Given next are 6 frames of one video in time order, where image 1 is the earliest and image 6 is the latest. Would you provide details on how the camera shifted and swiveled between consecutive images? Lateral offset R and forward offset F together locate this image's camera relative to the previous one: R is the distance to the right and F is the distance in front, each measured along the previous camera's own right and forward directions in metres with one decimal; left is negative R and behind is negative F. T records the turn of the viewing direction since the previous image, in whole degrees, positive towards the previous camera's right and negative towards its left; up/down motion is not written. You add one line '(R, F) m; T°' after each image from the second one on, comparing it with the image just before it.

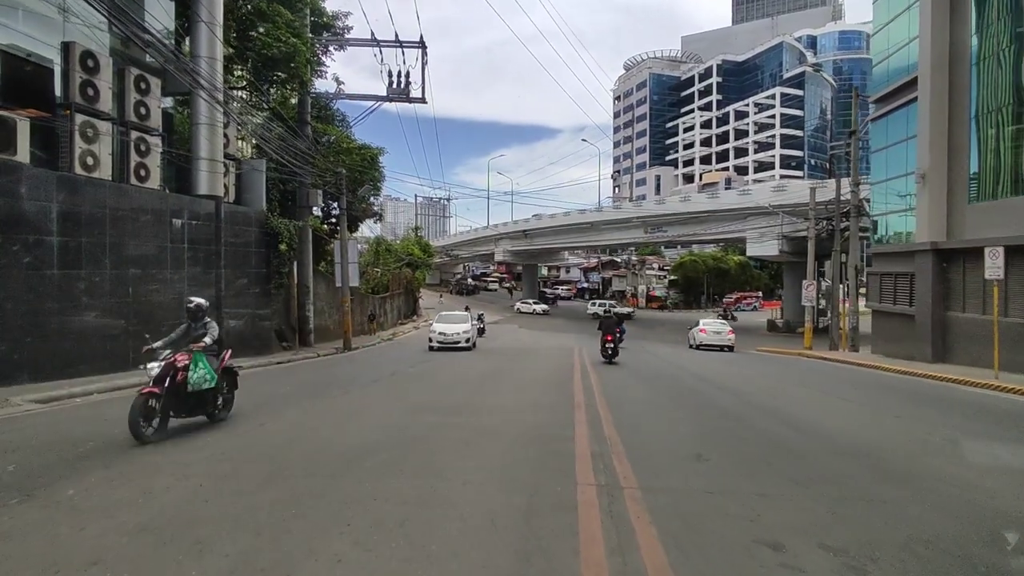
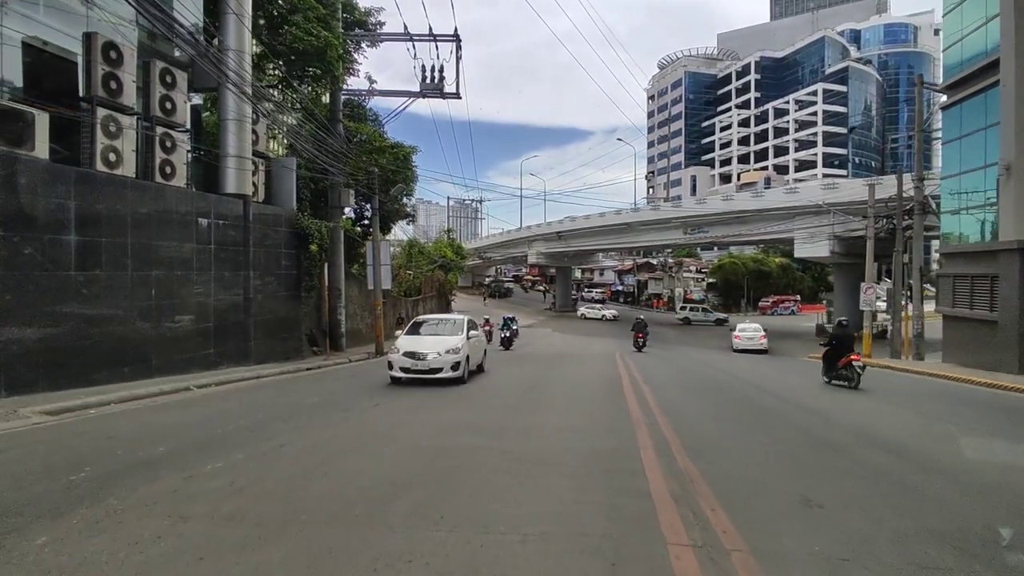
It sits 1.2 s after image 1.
(-0.2, +1.0) m; -3°
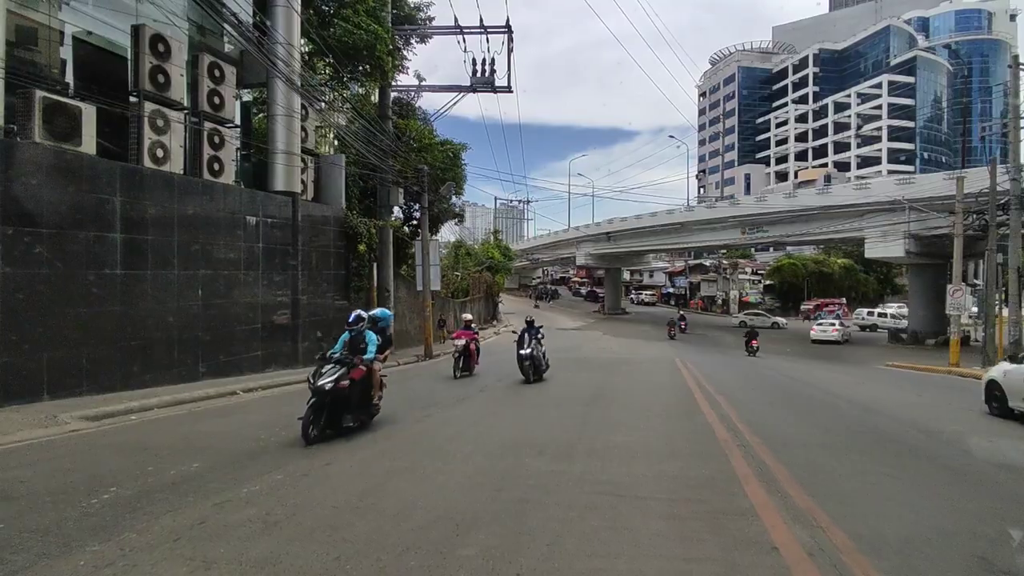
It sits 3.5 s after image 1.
(-0.3, +0.9) m; -4°
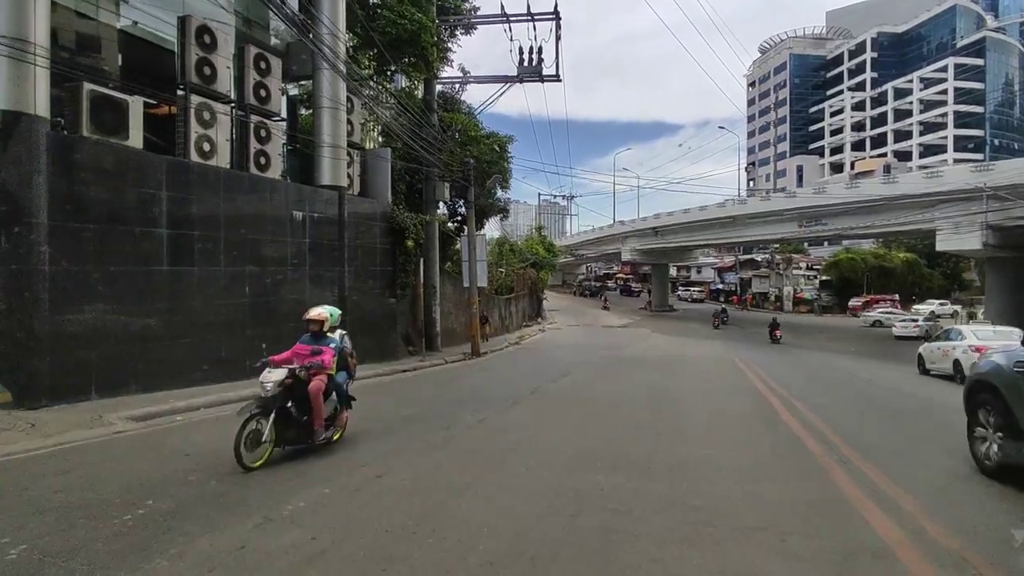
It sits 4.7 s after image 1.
(-0.2, +0.7) m; -3°
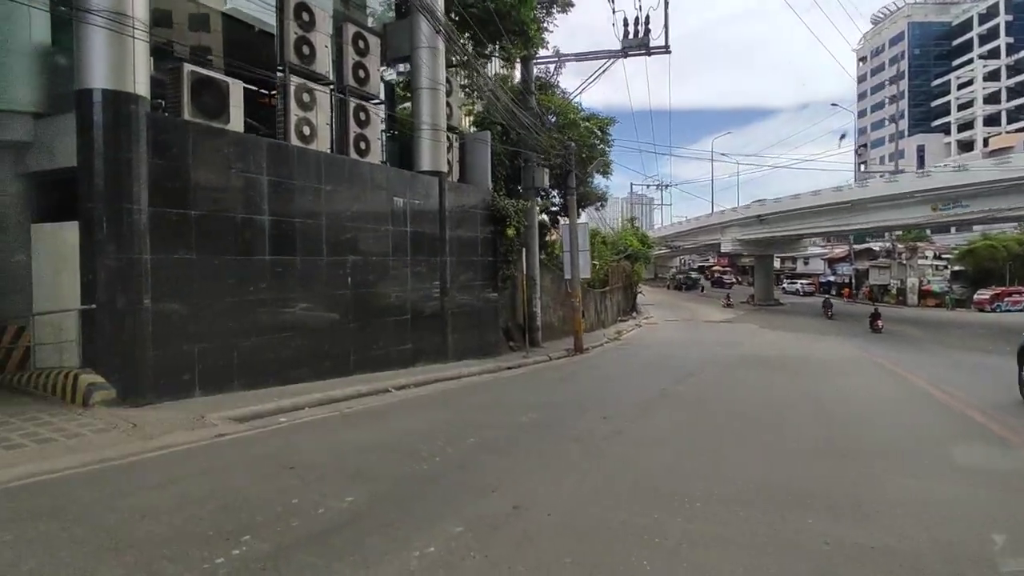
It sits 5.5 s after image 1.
(-0.6, +1.2) m; -7°
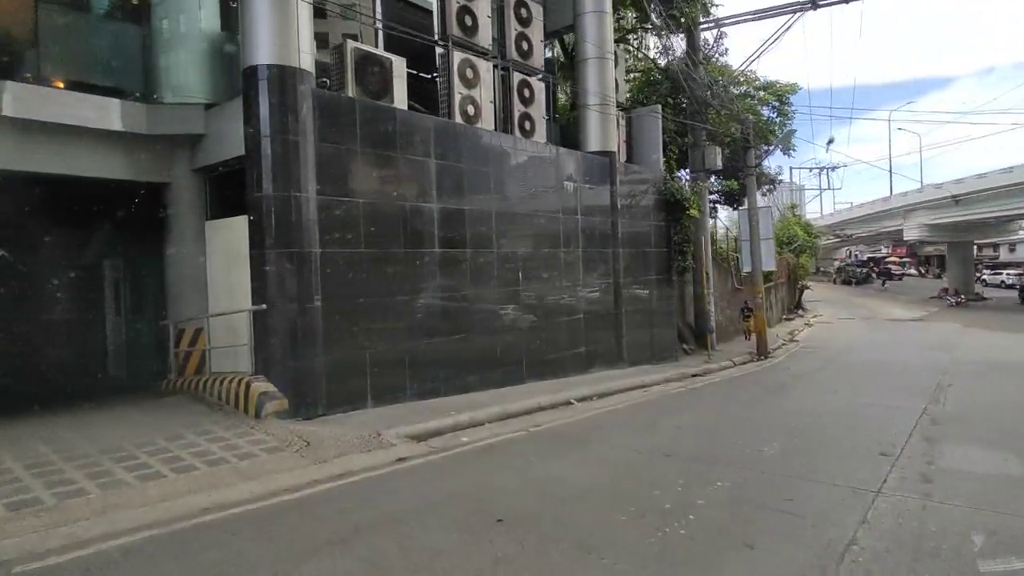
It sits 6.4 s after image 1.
(-0.9, +1.6) m; -12°
